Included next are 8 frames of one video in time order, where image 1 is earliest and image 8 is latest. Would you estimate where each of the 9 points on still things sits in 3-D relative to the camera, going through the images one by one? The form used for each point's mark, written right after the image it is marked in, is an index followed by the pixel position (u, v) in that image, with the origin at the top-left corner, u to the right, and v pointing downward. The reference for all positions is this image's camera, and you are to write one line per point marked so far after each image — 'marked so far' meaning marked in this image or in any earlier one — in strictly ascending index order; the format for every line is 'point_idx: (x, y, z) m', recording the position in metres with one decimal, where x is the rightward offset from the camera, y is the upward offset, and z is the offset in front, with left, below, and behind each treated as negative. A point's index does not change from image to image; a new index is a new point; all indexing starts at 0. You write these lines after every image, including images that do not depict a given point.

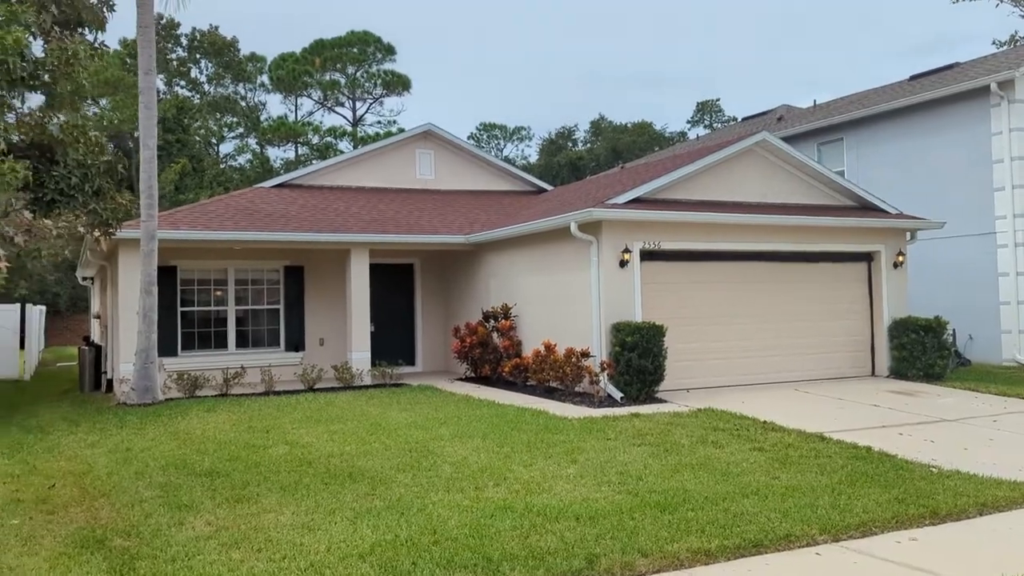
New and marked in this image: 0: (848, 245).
0: (+5.3, +0.7, +13.5) m
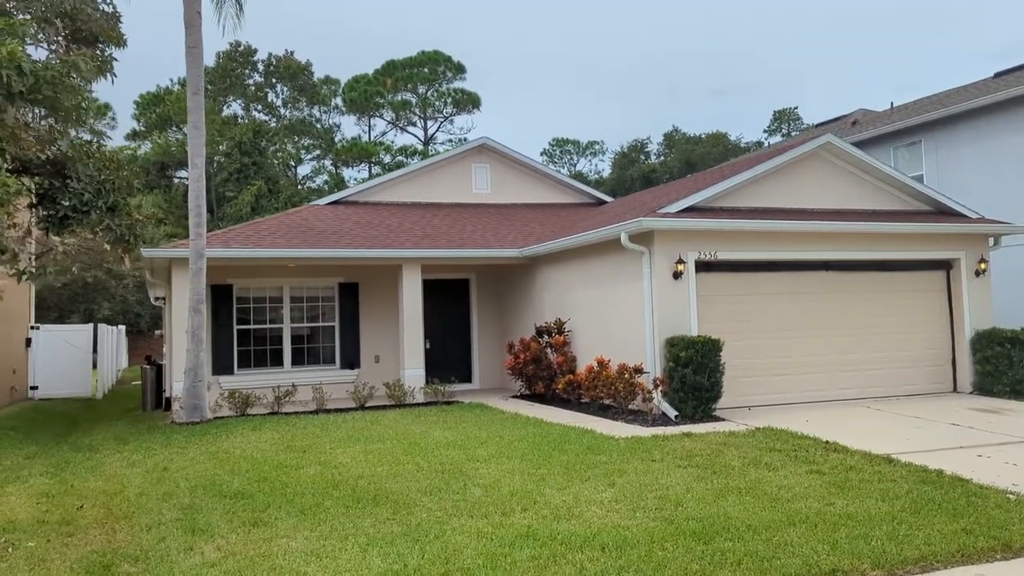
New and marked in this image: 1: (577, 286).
0: (+6.0, +0.5, +12.7) m
1: (+1.0, 0.0, +13.2) m
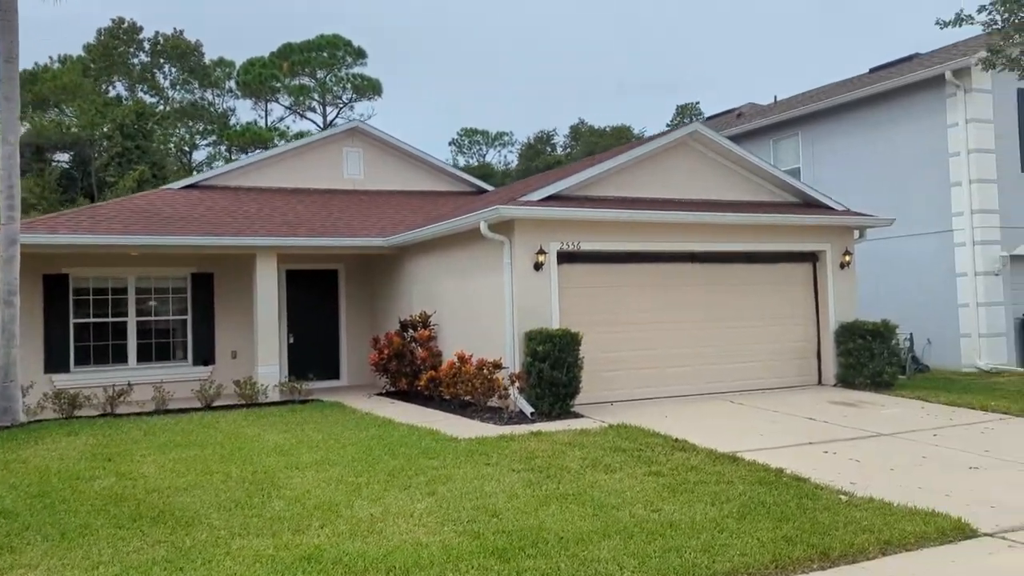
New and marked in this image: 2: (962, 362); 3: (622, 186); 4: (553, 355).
0: (+4.1, +0.6, +12.6) m
1: (-1.0, +0.2, +12.6) m
2: (+7.7, -1.3, +14.7) m
3: (+1.5, +1.4, +11.8) m
4: (+0.5, -0.8, +10.0) m
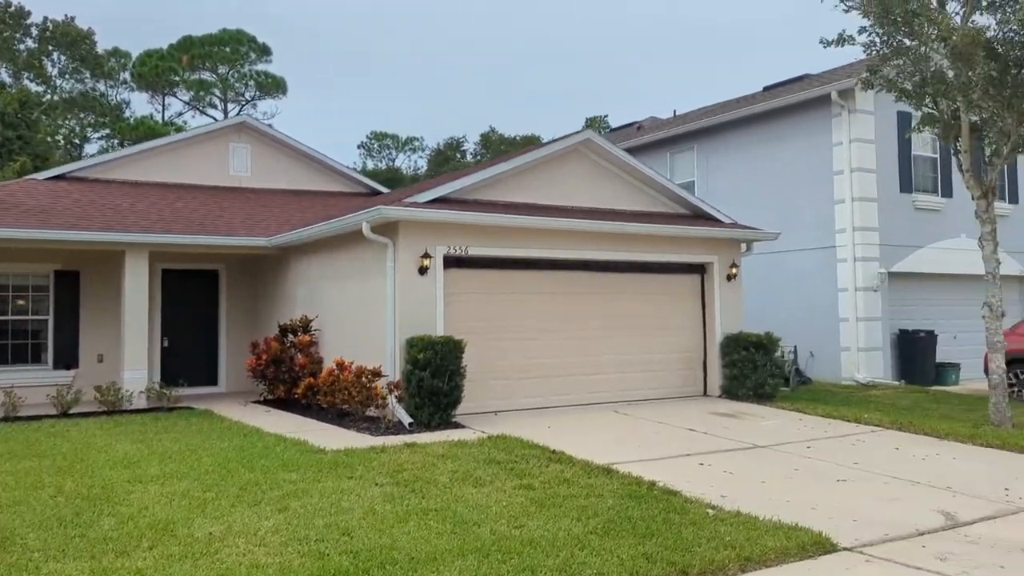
0: (+2.4, +0.5, +12.6) m
1: (-2.6, +0.1, +12.1) m
2: (+5.8, -1.5, +15.1) m
3: (0.0, +1.3, +11.6) m
4: (-0.9, -0.8, +9.7) m
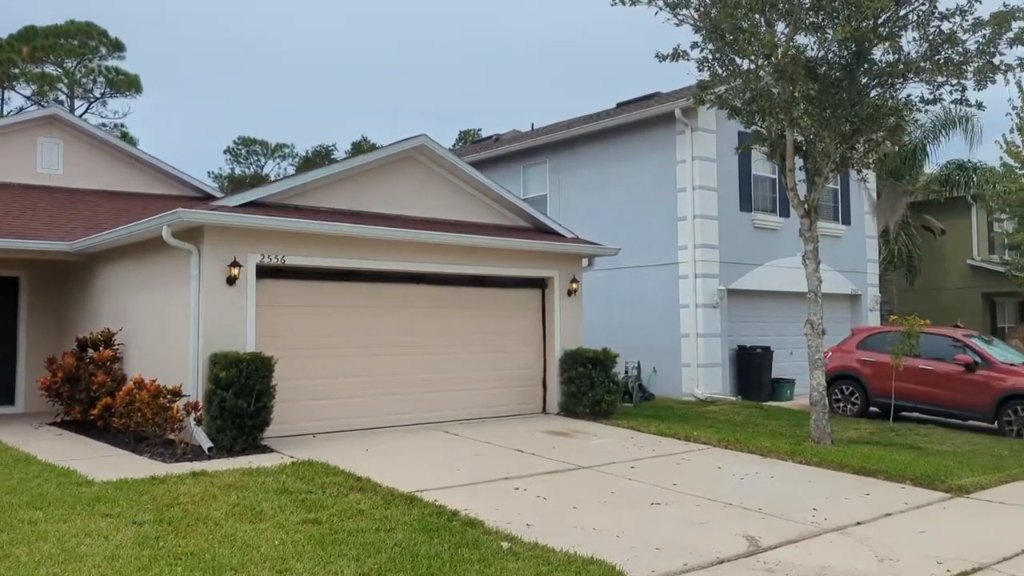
0: (+0.1, +0.3, +12.3) m
1: (-4.9, 0.0, +11.0) m
2: (+3.0, -1.8, +15.1) m
3: (-2.2, +1.1, +10.9) m
4: (-2.8, -1.0, +8.9) m
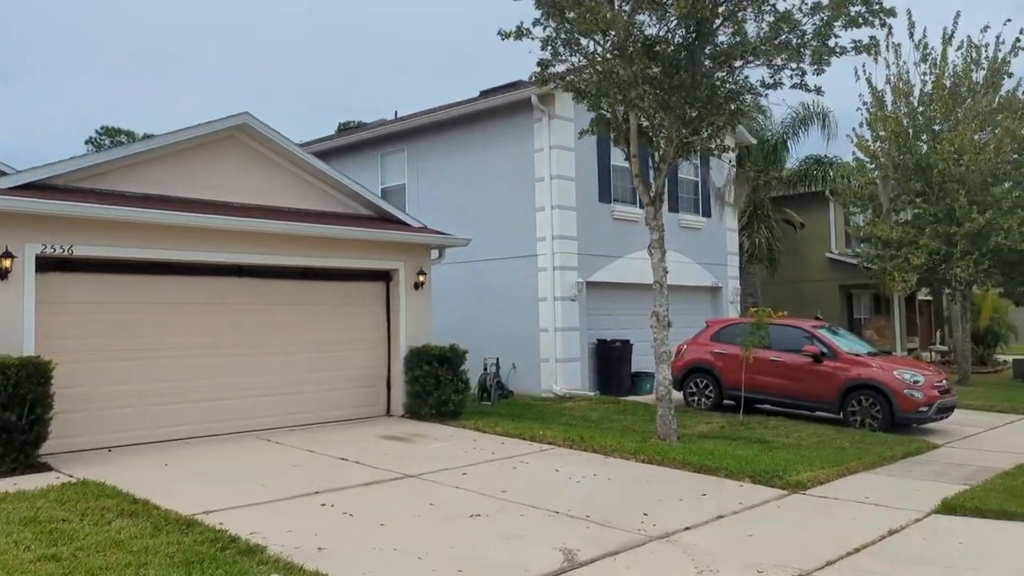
0: (-2.1, +0.4, +11.4) m
1: (-6.8, 0.0, +9.5) m
2: (+0.5, -1.7, +14.6) m
3: (-4.2, +1.2, +9.8) m
4: (-4.5, -0.9, +7.7) m
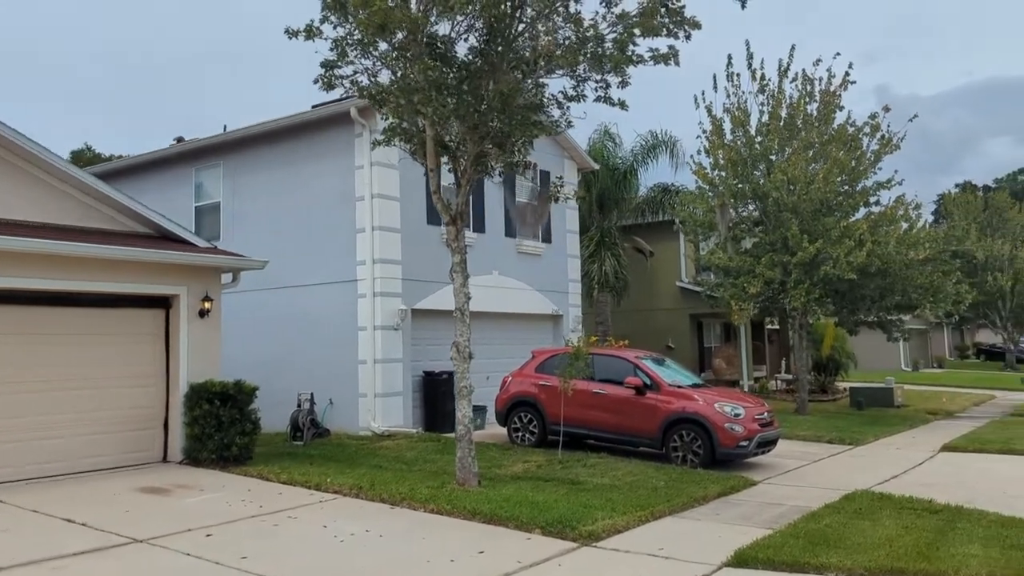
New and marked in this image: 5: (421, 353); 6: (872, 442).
0: (-4.5, 0.0, +10.0) m
1: (-8.9, -0.2, +7.5) m
2: (-2.4, -2.1, +13.5) m
3: (-6.3, +0.9, +8.1) m
4: (-6.4, -1.1, +5.9) m
5: (-1.5, -1.1, +14.4) m
6: (+6.1, -2.6, +14.5) m
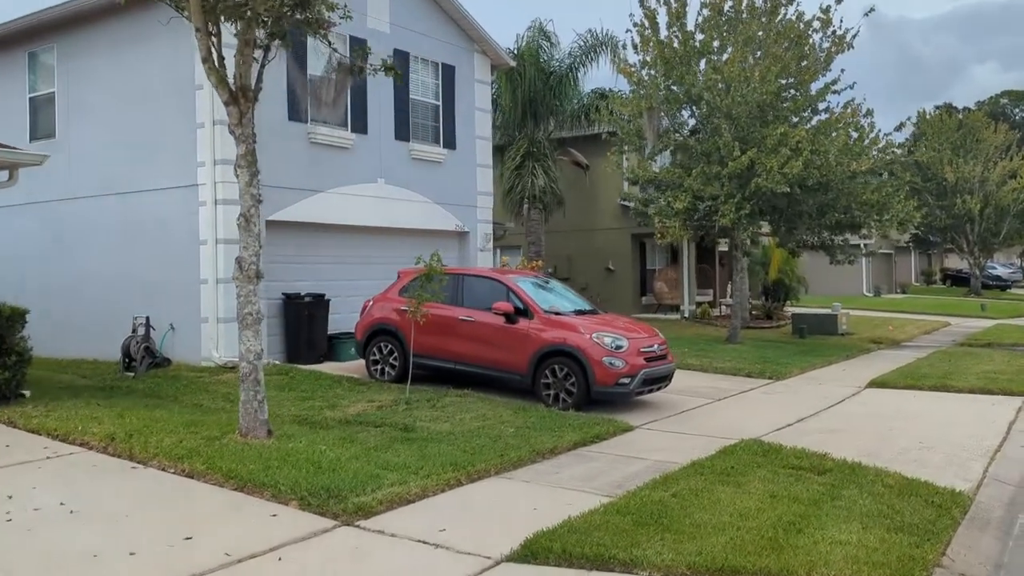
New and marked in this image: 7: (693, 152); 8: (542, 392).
0: (-6.2, +1.0, +7.9) m
1: (-10.6, +0.5, +5.3) m
2: (-4.2, -0.9, +11.6) m
3: (-8.0, +1.7, +5.9) m
4: (-8.0, -0.5, +3.9) m
5: (-3.3, +0.2, +12.5) m
6: (+4.3, -1.3, +12.9) m
7: (+3.4, +2.6, +16.3) m
8: (+0.3, -1.1, +9.4) m
